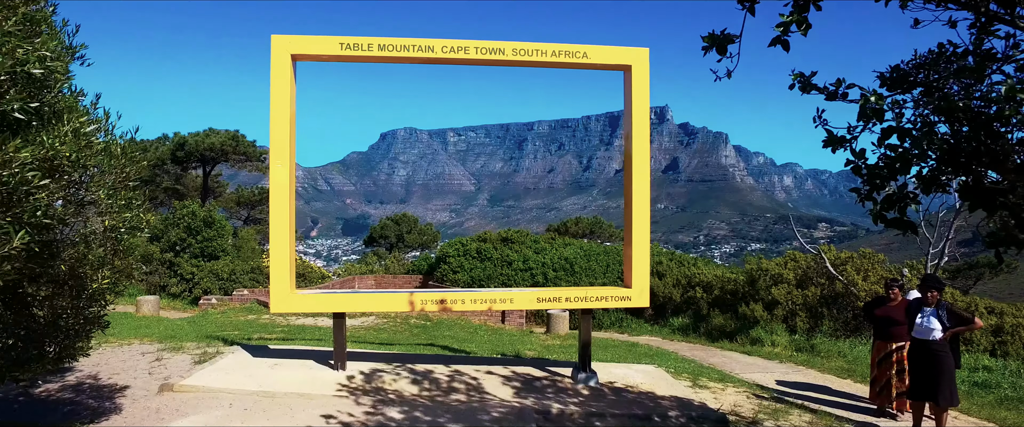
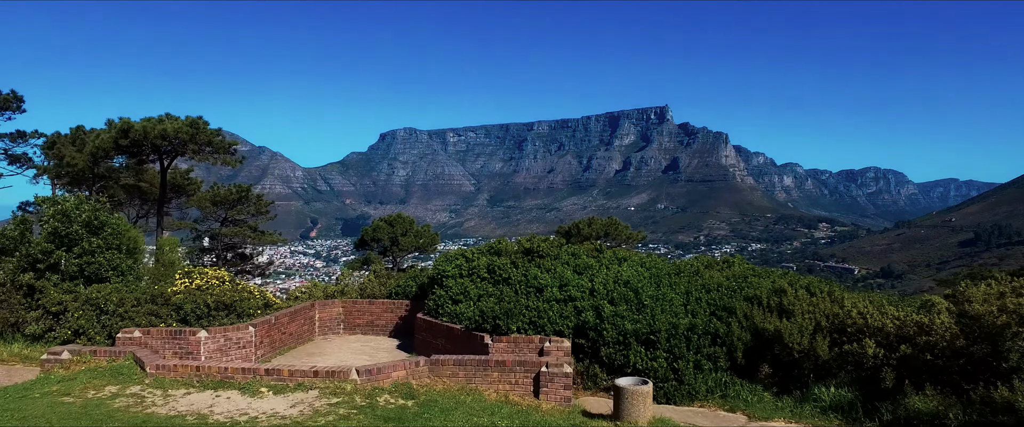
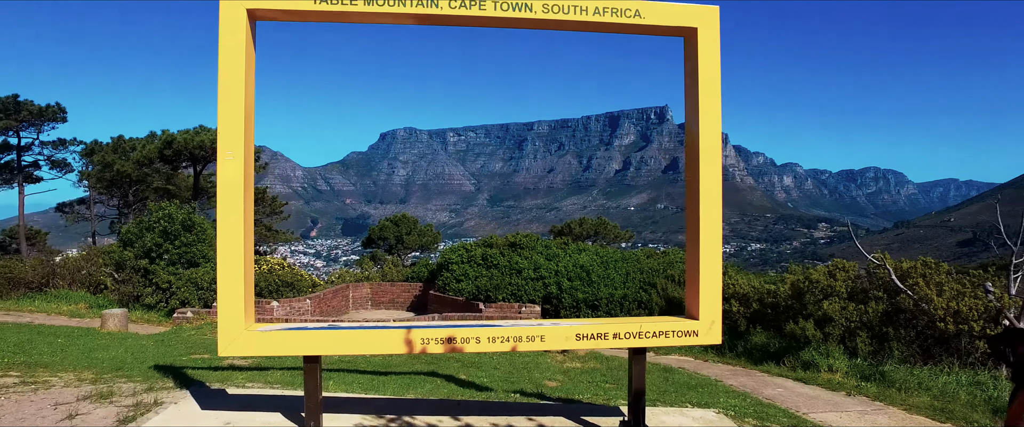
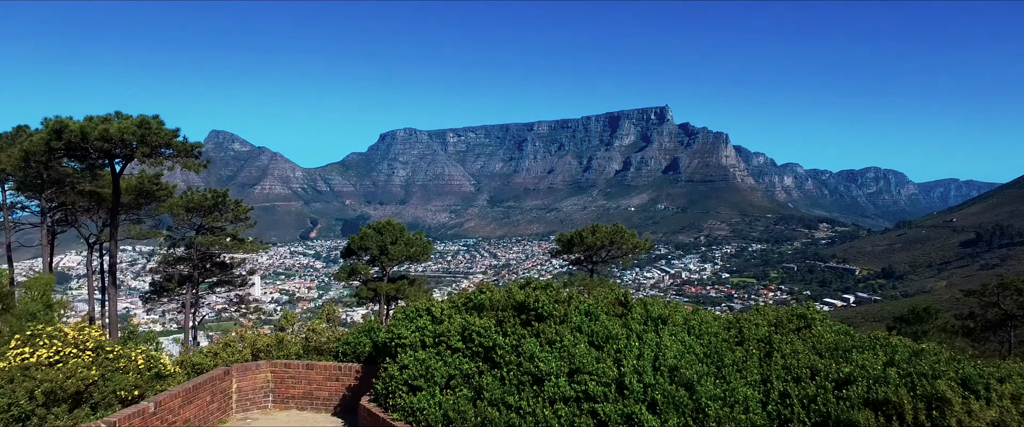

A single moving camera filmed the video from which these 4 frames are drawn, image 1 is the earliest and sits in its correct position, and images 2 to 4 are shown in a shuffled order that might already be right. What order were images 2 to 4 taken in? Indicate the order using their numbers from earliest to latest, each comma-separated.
3, 2, 4
